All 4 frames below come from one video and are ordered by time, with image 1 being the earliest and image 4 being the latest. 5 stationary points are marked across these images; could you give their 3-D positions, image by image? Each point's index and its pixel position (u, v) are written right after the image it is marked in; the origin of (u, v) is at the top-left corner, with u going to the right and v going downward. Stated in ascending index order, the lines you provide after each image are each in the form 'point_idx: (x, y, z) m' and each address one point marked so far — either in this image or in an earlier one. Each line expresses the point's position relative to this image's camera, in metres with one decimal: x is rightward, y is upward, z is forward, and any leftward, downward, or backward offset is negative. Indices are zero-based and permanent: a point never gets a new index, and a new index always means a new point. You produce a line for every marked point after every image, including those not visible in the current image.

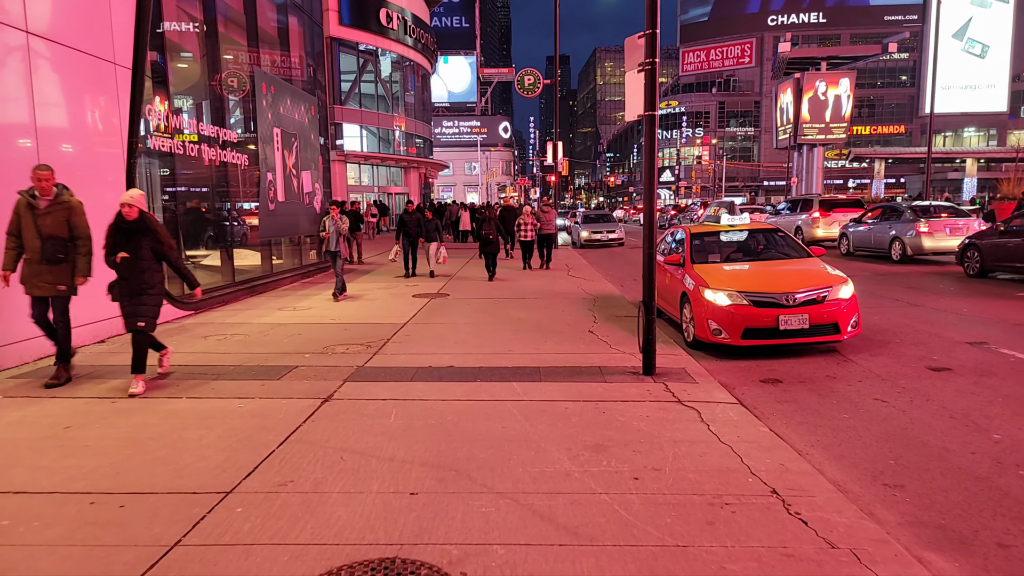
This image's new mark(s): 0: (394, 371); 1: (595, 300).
0: (-1.4, -1.0, +6.5) m
1: (+1.7, -0.3, +11.4) m
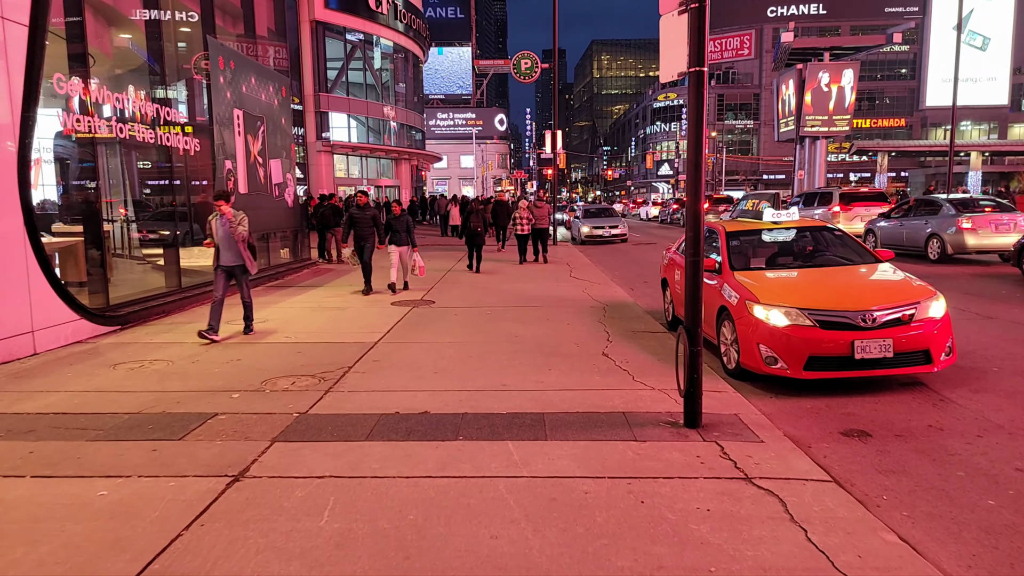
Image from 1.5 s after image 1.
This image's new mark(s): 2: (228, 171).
0: (-1.4, -1.2, +4.8) m
1: (+1.6, -0.4, +9.8) m
2: (-6.0, +2.4, +11.8) m
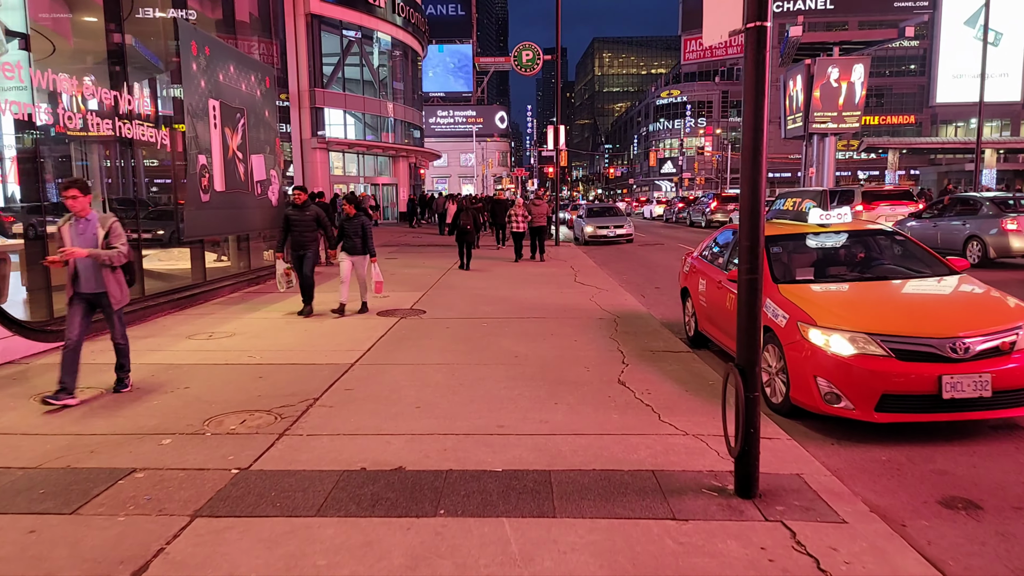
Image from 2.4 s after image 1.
0: (-1.4, -1.3, +3.7) m
1: (+1.6, -0.5, +8.7) m
2: (-5.9, +2.3, +10.7) m
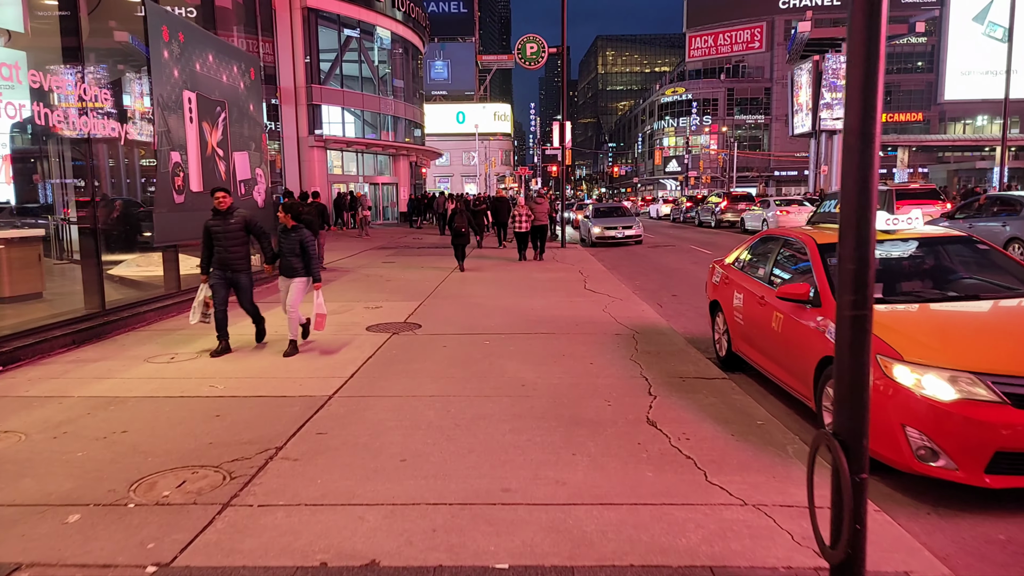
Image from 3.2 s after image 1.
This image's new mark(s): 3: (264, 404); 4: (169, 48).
0: (-1.4, -1.5, +2.7) m
1: (+1.7, -0.7, +7.7) m
2: (-5.9, +2.1, +9.7) m
3: (-2.3, -1.1, +5.2) m
4: (-5.9, +4.2, +9.7) m
